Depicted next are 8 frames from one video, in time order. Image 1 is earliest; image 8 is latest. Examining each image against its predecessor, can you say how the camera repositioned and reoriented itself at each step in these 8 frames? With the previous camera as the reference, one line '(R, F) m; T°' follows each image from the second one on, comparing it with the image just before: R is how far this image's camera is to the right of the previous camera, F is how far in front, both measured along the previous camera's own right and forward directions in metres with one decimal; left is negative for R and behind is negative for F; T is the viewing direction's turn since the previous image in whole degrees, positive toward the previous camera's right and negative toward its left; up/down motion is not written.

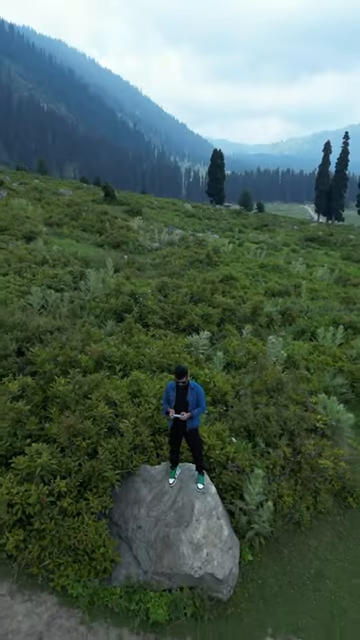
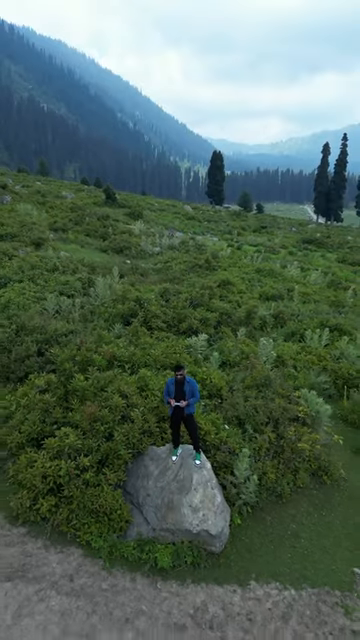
(0.0, -1.0) m; 0°
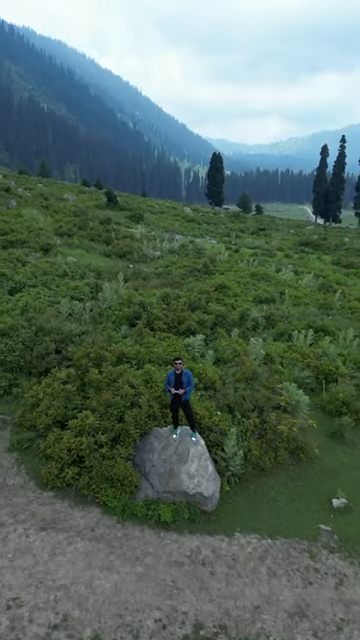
(0.0, -1.3) m; 0°
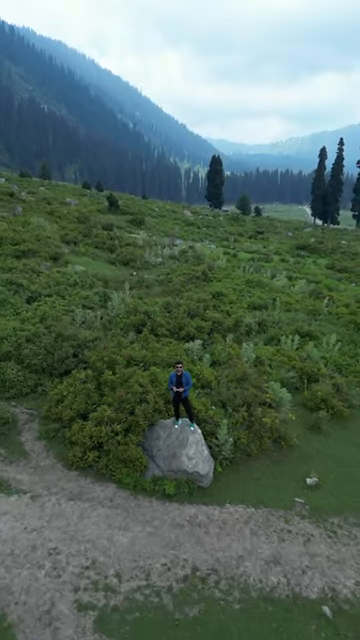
(0.0, -1.5) m; 0°
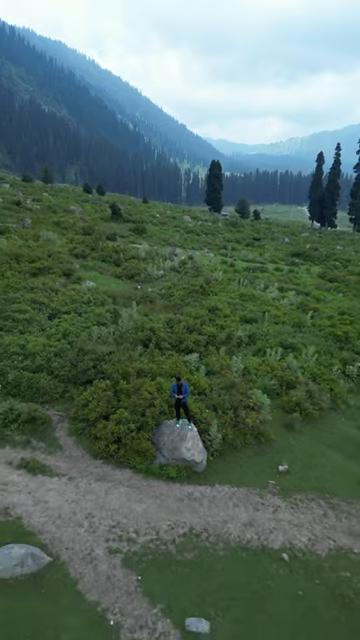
(0.0, -2.5) m; 0°
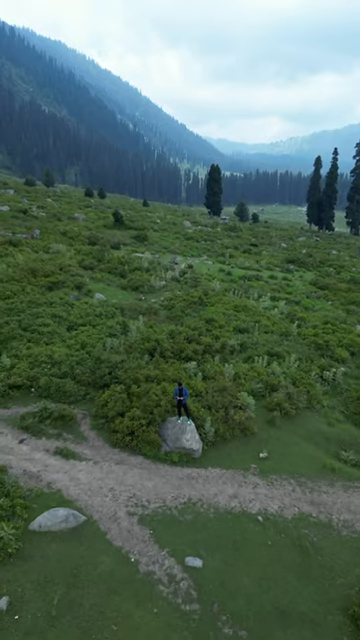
(-0.1, -2.8) m; 0°
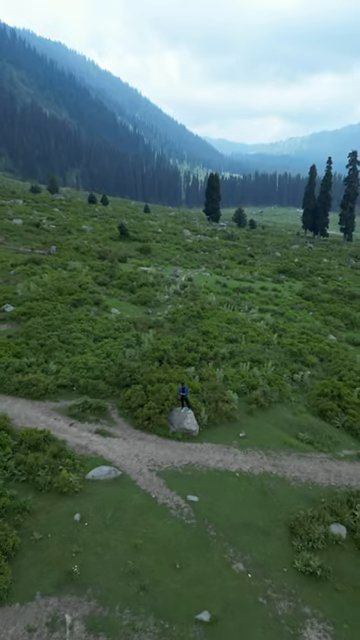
(-0.3, -5.6) m; 0°
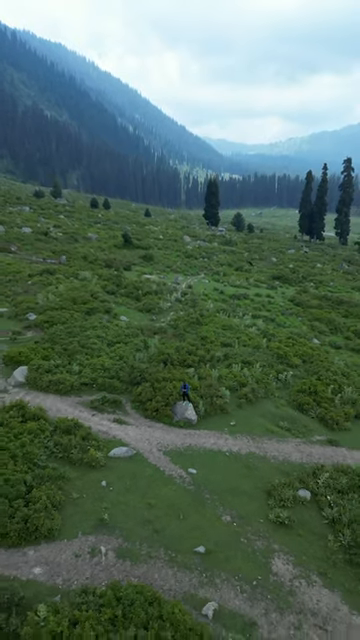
(-0.3, -4.4) m; 0°
